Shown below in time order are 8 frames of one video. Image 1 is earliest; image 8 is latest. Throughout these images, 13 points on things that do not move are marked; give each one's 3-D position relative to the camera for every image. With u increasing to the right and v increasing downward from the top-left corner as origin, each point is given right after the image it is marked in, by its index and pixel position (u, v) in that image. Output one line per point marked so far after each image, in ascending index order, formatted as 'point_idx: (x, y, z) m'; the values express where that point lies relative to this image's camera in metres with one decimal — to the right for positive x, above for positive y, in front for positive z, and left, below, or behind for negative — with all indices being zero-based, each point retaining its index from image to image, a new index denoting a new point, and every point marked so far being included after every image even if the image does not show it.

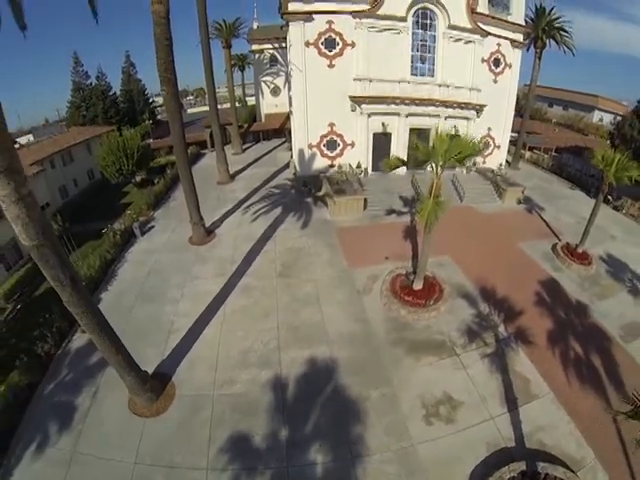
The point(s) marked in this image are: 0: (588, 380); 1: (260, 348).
0: (+7.2, -4.0, +10.0) m
1: (-1.5, -3.2, +10.3) m
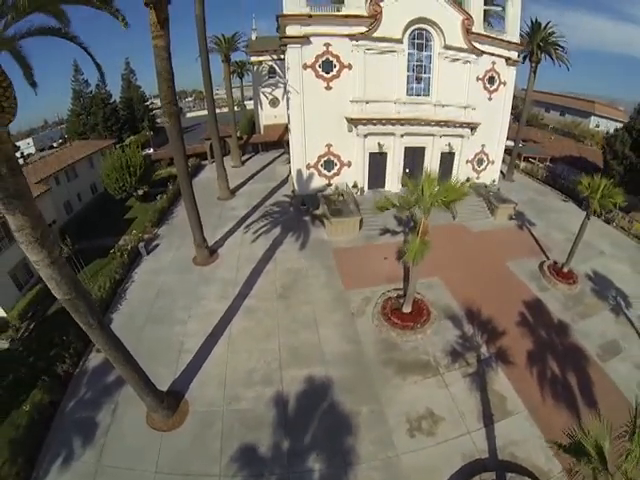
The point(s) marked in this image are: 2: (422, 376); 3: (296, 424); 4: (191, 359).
0: (+7.1, -4.8, +10.9) m
1: (-1.6, -4.0, +11.2) m
2: (+3.0, -4.2, +11.1) m
3: (-0.5, -4.9, +9.8) m
4: (-3.8, -3.9, +11.4) m
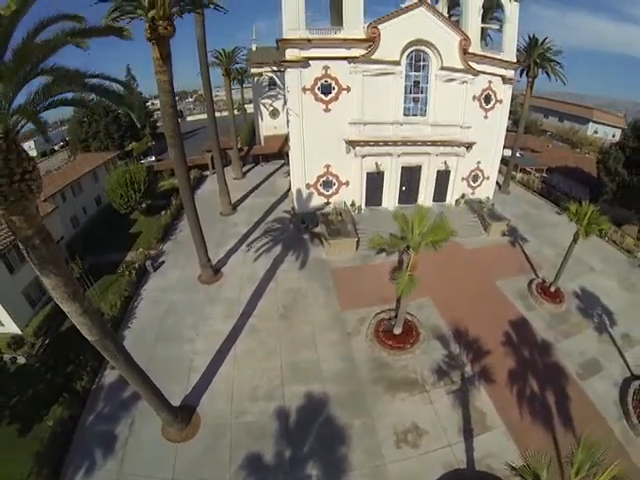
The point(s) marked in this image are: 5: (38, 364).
0: (+7.0, -5.7, +11.8) m
1: (-1.7, -4.8, +12.0) m
2: (+2.9, -5.1, +12.0) m
3: (-0.6, -5.7, +10.7) m
4: (-3.9, -4.7, +12.3) m
5: (-10.4, -4.6, +13.4) m
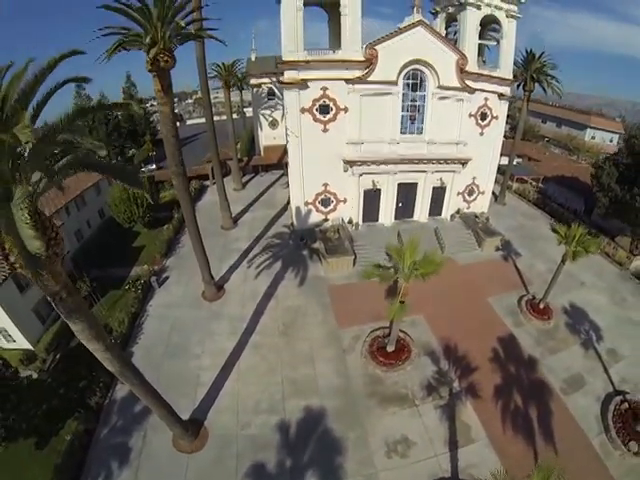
0: (+6.9, -6.6, +12.6) m
1: (-1.8, -5.6, +12.8) m
2: (+2.8, -5.9, +12.8) m
3: (-0.7, -6.5, +11.4) m
4: (-4.0, -5.4, +13.0) m
5: (-10.5, -5.4, +14.1) m
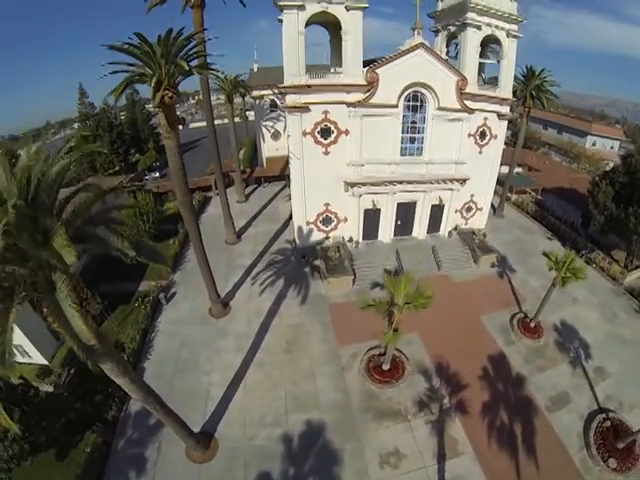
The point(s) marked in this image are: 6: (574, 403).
0: (+6.9, -7.6, +13.5) m
1: (-1.8, -6.5, +13.8) m
2: (+2.8, -6.9, +13.7) m
3: (-0.7, -7.4, +12.4) m
4: (-4.0, -6.3, +14.0) m
5: (-10.5, -6.2, +15.1) m
6: (+11.2, -7.2, +16.0) m
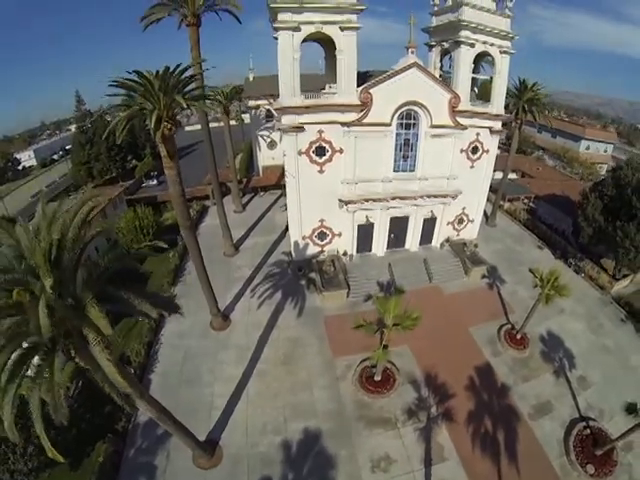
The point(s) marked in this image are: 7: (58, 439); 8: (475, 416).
0: (+6.7, -8.4, +14.5) m
1: (-2.0, -7.2, +14.6) m
2: (+2.6, -7.6, +14.6) m
3: (-0.9, -8.1, +13.2) m
4: (-4.2, -7.1, +14.8) m
5: (-10.7, -7.0, +15.9) m
6: (+11.0, -8.0, +17.0) m
7: (-10.4, -7.7, +14.3) m
8: (+6.8, -7.7, +15.8) m
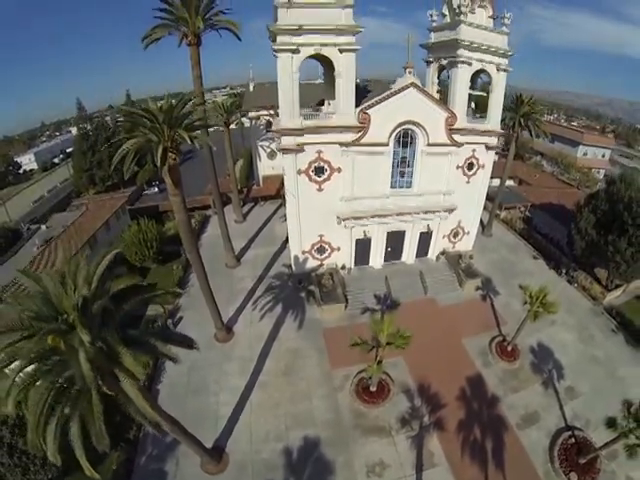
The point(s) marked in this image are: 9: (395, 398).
0: (+6.6, -9.2, +15.4) m
1: (-2.0, -8.0, +15.5) m
2: (+2.6, -8.5, +15.6) m
3: (-0.9, -8.9, +14.1) m
4: (-4.2, -7.9, +15.7) m
5: (-10.7, -7.8, +16.7) m
6: (+11.0, -9.0, +18.0) m
7: (-10.5, -8.5, +15.1) m
8: (+6.8, -8.6, +16.8) m
9: (+3.7, -7.6, +17.6) m
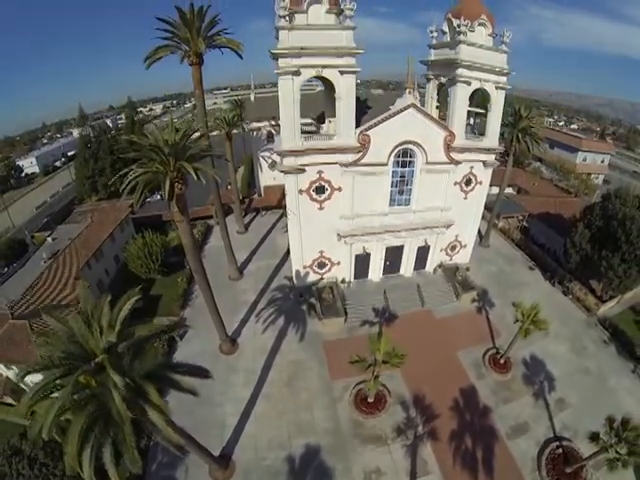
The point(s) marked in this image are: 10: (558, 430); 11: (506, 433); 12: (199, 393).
0: (+6.7, -10.2, +16.3) m
1: (-2.0, -8.9, +16.5) m
2: (+2.6, -9.4, +16.5) m
3: (-0.9, -9.7, +15.0) m
4: (-4.2, -8.7, +16.7) m
5: (-10.7, -8.6, +17.6) m
6: (+11.0, -10.0, +18.9) m
7: (-10.5, -9.3, +16.0) m
8: (+6.8, -9.5, +17.7) m
9: (+3.7, -8.6, +18.5) m
10: (+12.5, -10.1, +19.3) m
11: (+9.4, -9.8, +18.4) m
12: (-6.3, -7.7, +18.7) m
